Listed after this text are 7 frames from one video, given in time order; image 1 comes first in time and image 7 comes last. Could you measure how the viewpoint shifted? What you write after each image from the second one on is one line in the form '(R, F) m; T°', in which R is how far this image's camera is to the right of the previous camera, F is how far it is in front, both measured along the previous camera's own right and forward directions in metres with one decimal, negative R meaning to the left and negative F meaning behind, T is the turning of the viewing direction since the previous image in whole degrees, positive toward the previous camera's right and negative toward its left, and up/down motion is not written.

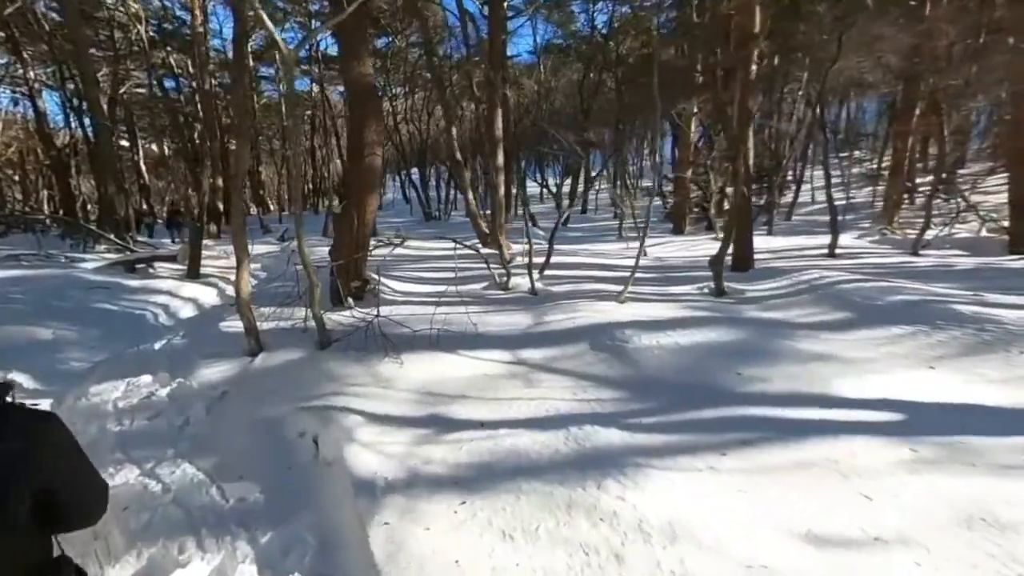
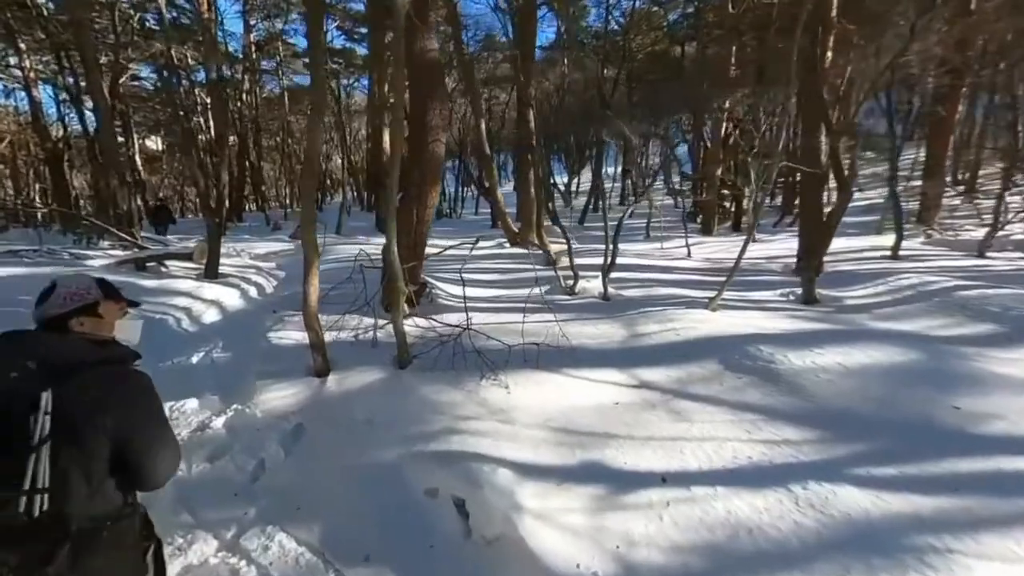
(-1.7, +0.9) m; +1°
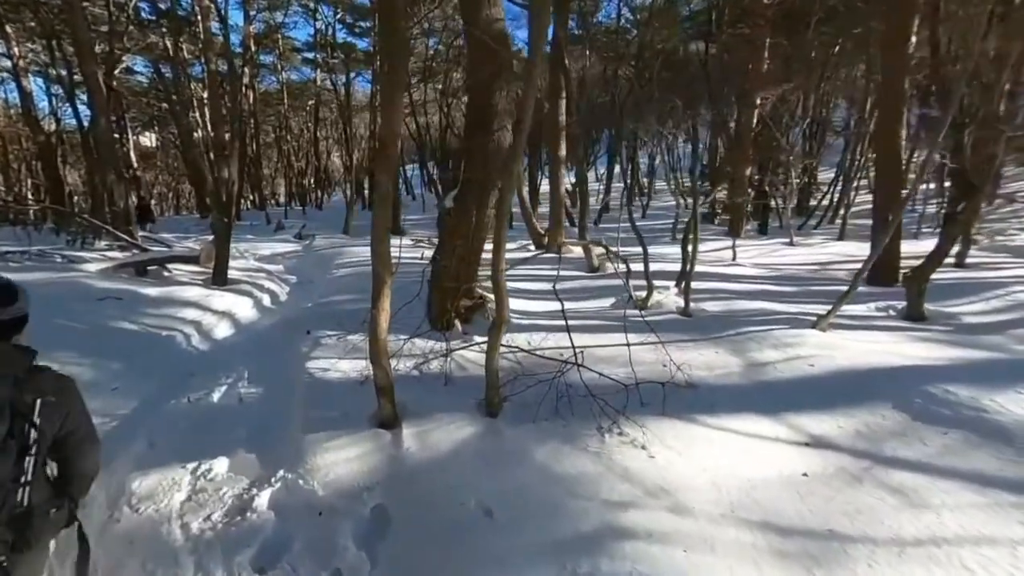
(-1.4, +1.1) m; +1°
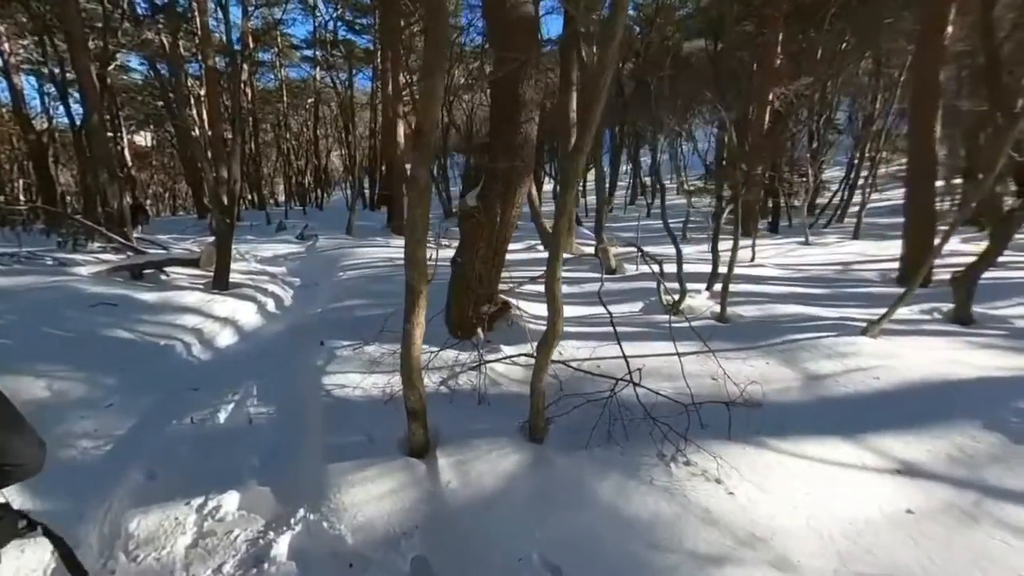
(-0.5, +0.4) m; 0°
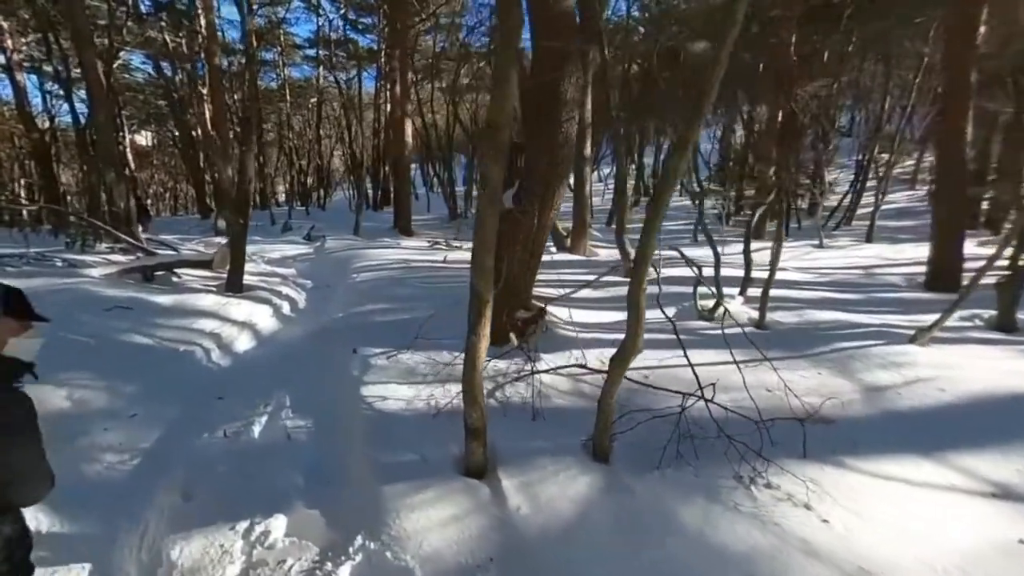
(-0.6, +0.2) m; 0°
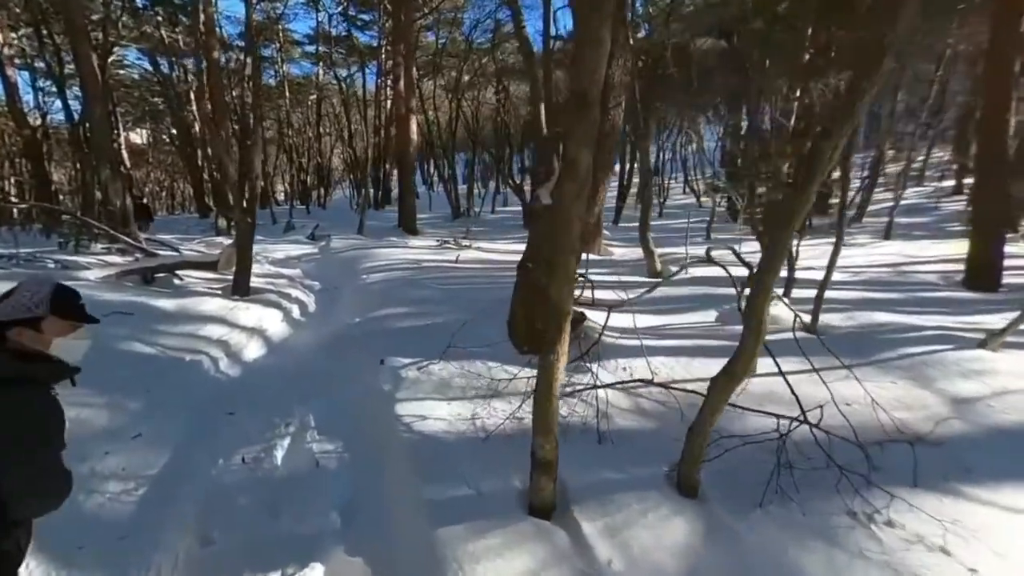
(-0.6, +0.5) m; 0°
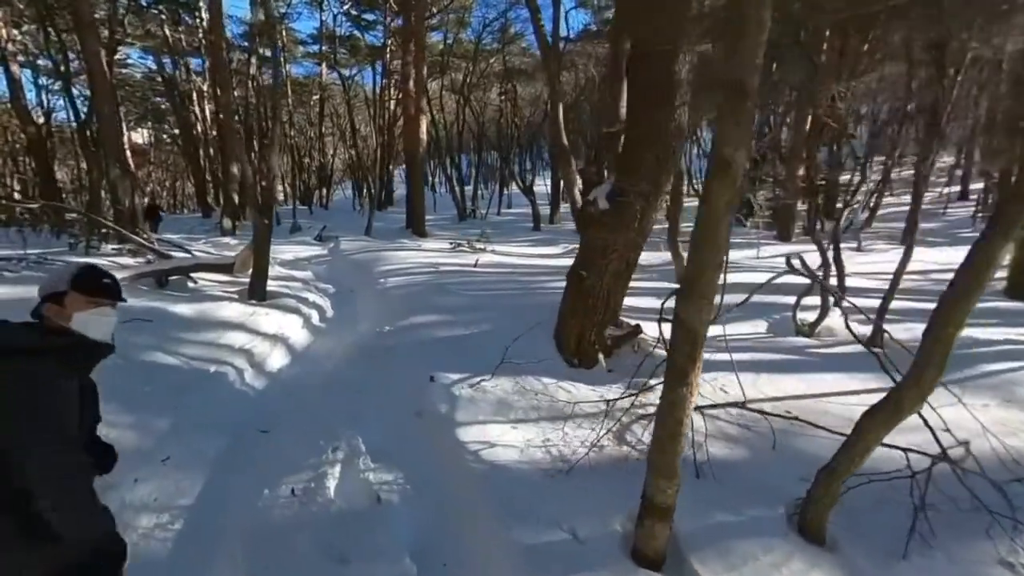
(-0.7, +0.3) m; 0°
